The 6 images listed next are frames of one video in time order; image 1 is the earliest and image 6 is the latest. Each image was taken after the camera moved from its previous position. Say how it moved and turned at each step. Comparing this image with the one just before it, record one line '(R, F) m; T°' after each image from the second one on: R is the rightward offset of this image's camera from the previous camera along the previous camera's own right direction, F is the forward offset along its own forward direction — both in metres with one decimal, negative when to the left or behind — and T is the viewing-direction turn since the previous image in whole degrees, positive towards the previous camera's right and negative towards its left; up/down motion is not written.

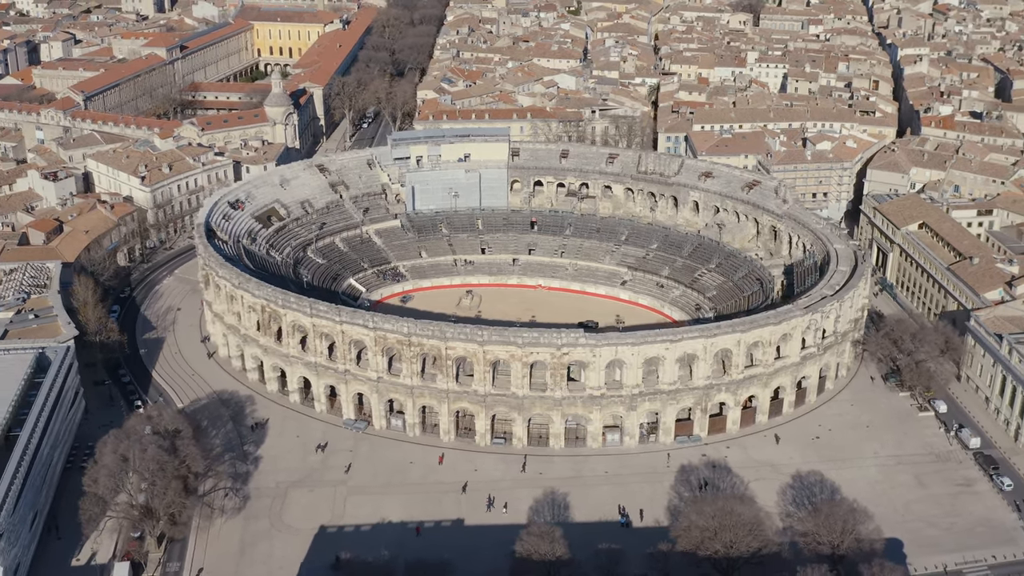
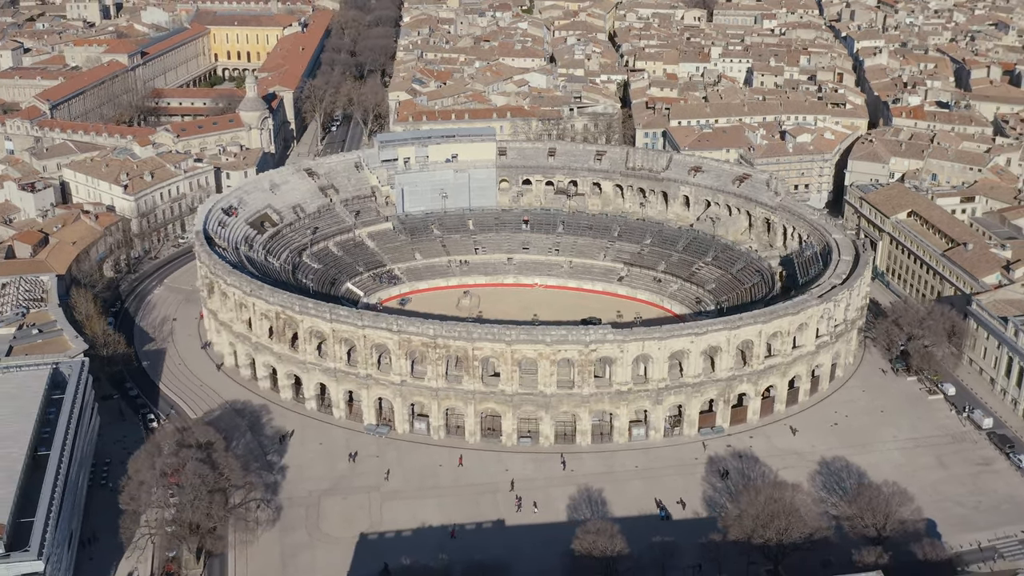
(-6.4, +0.5) m; +4°
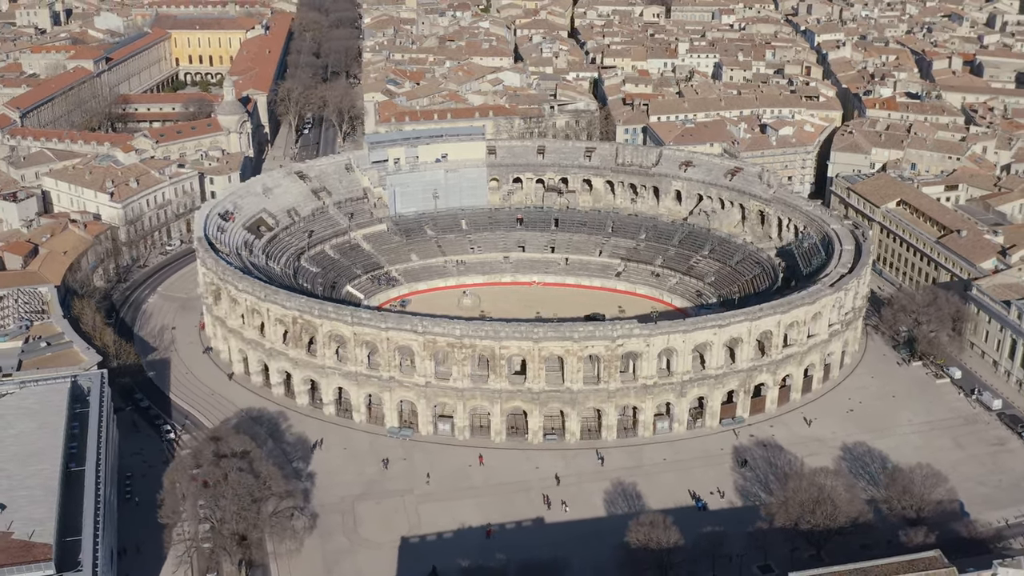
(-6.0, +0.3) m; +3°
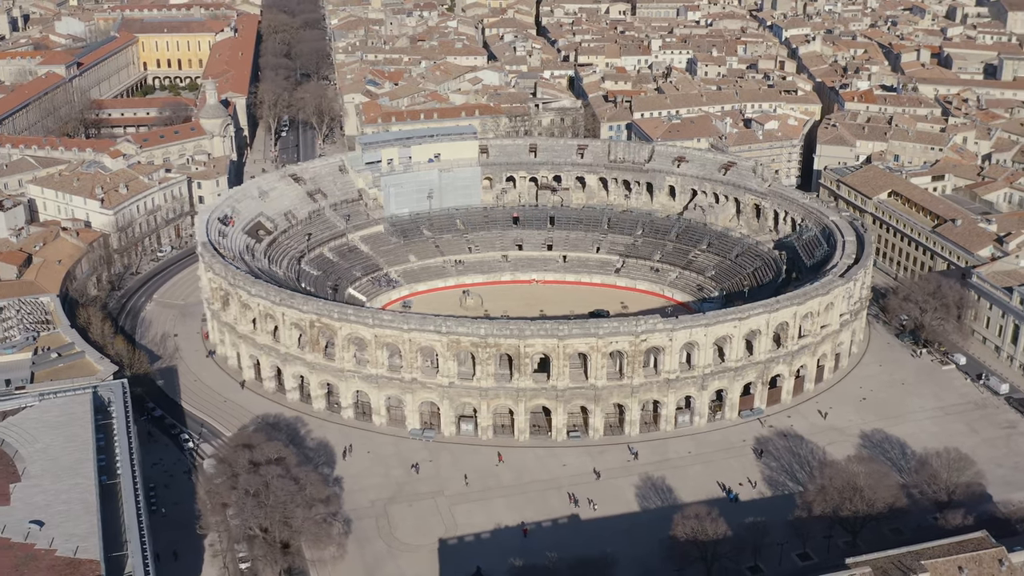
(-5.2, +0.3) m; +3°
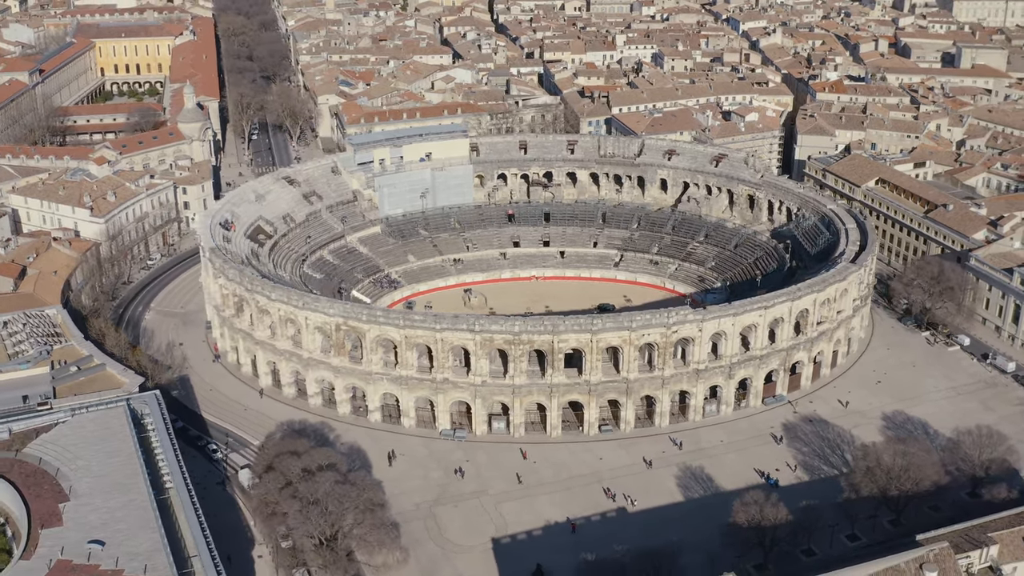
(-7.0, +0.3) m; +4°
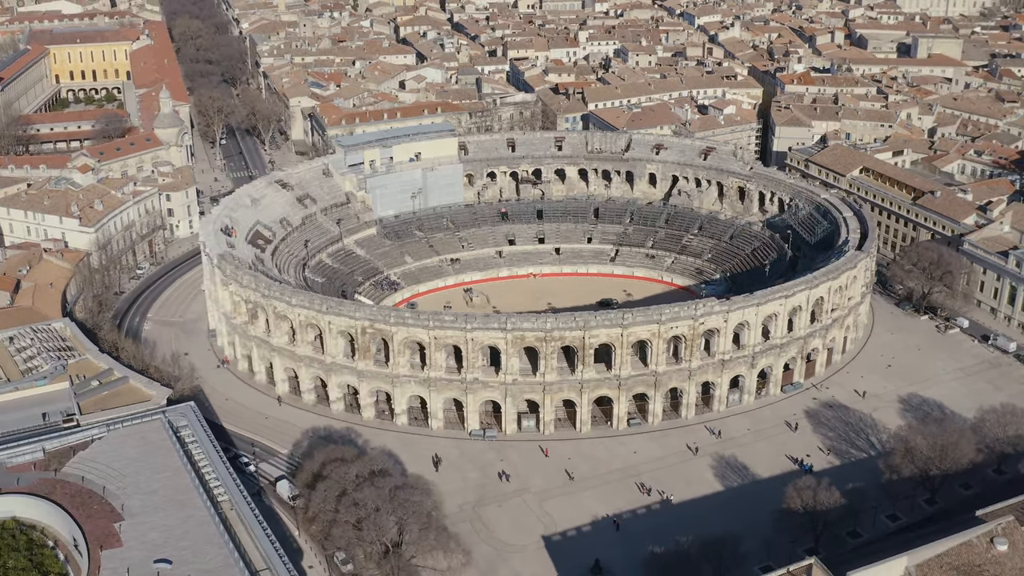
(-6.9, +0.3) m; +4°
